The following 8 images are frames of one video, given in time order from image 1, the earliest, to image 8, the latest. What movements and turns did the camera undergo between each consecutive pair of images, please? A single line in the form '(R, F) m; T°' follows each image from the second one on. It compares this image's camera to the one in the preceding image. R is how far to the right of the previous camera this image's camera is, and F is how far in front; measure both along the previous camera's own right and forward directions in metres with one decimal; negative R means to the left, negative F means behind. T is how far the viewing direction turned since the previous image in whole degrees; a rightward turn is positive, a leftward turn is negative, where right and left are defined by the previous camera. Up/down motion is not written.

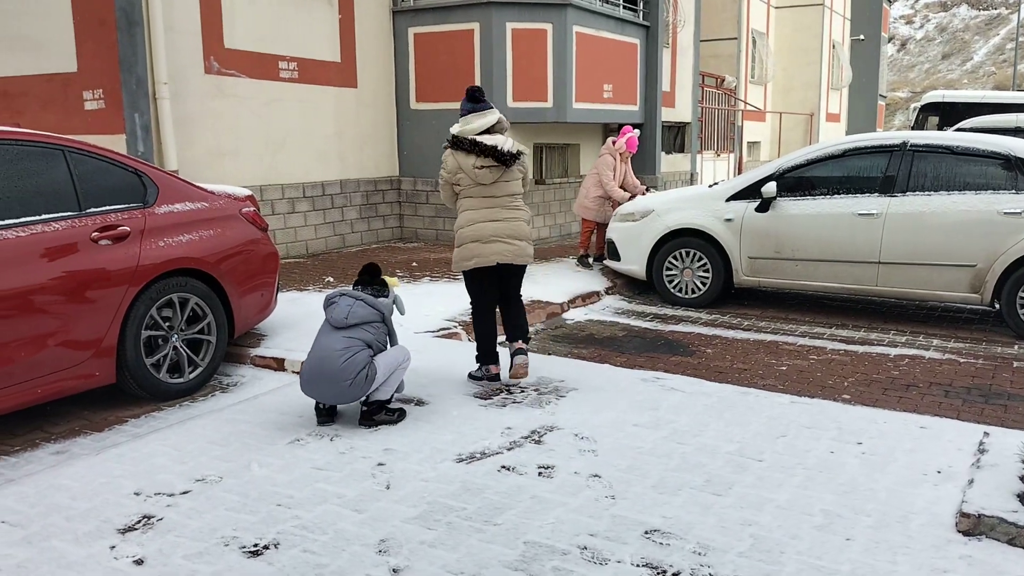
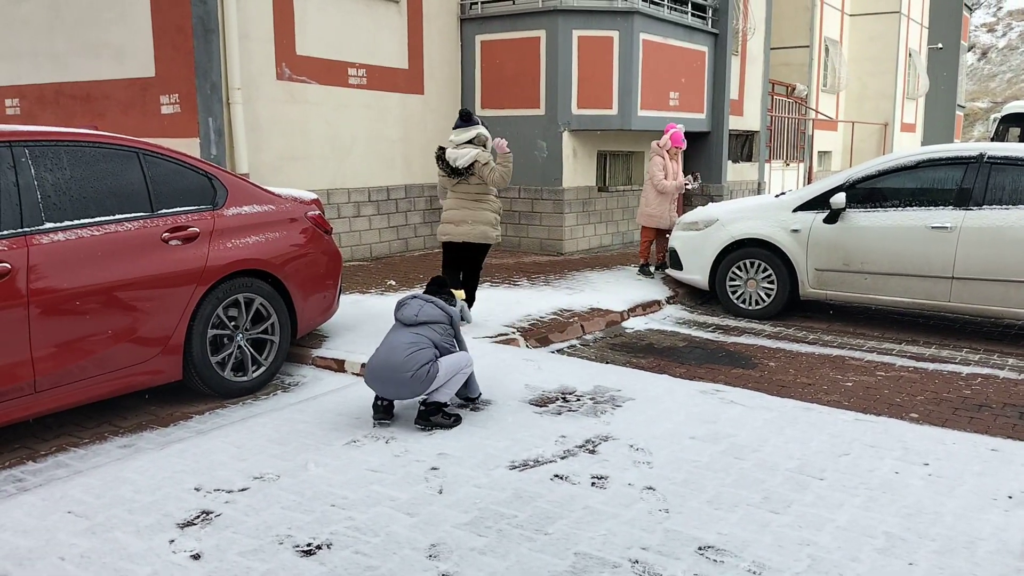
(0.0, 0.0) m; -4°
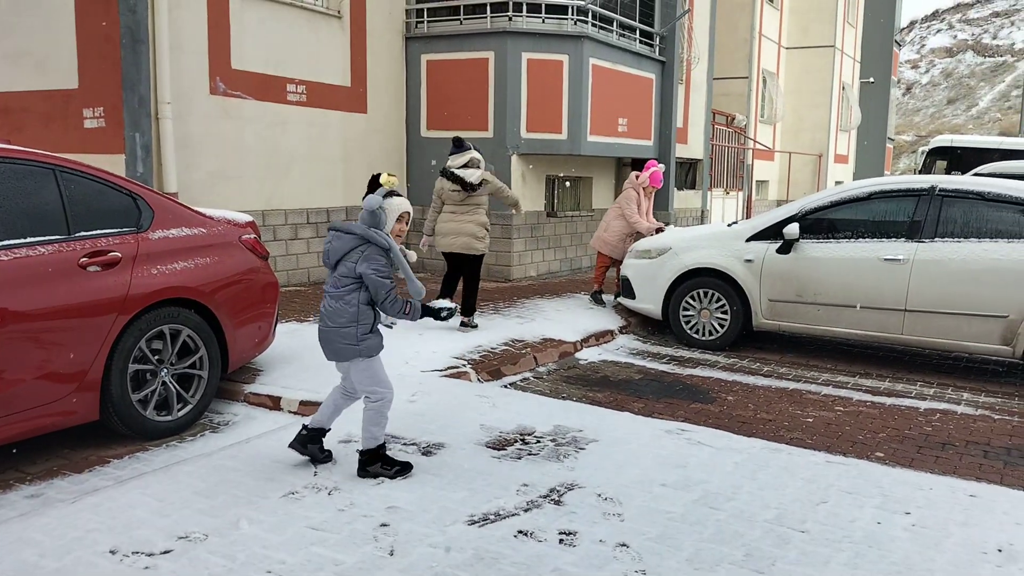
(-0.1, +0.3) m; +4°
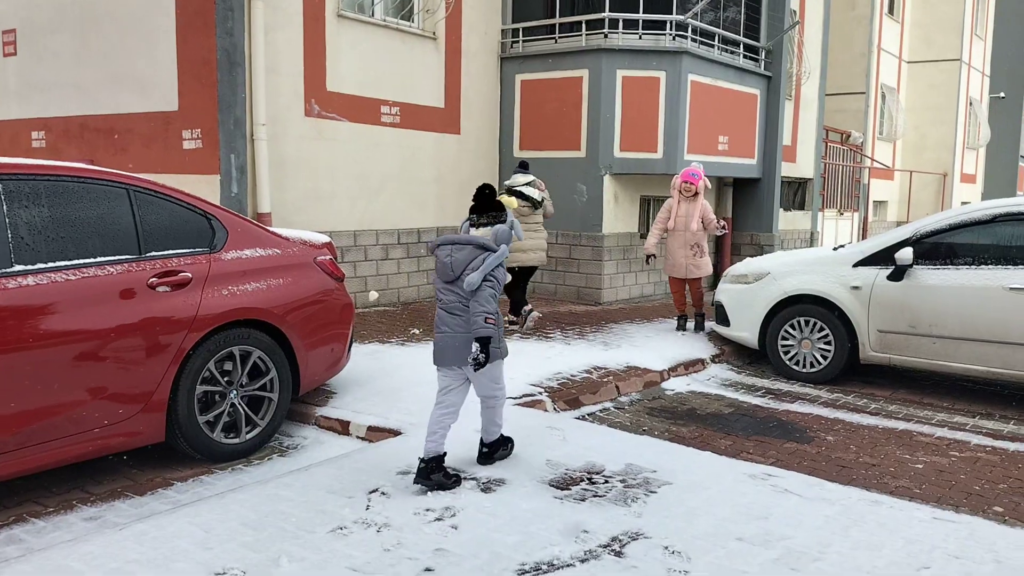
(+0.2, +0.3) m; -7°
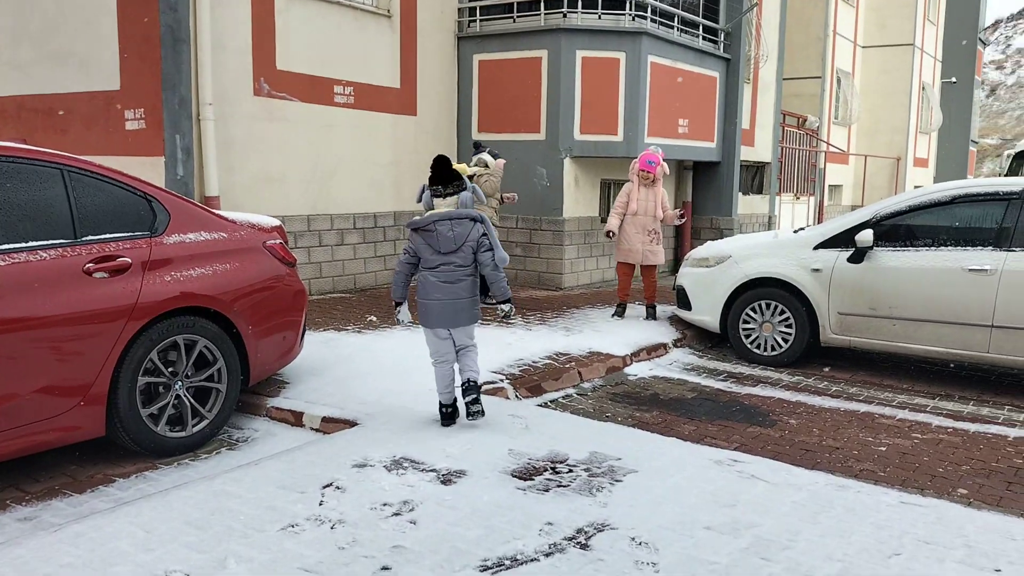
(0.0, +0.2) m; +3°
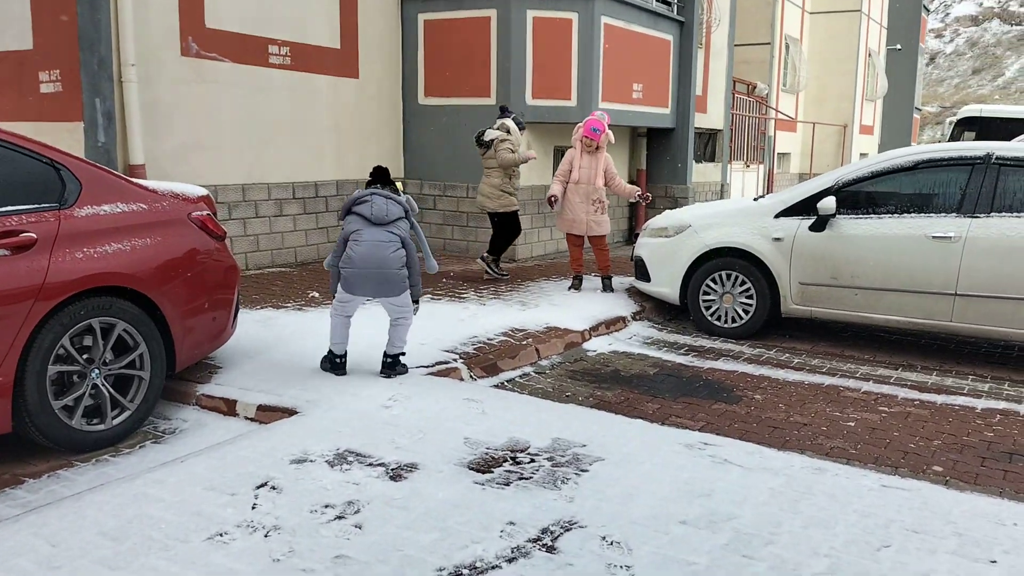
(0.0, +0.4) m; +3°
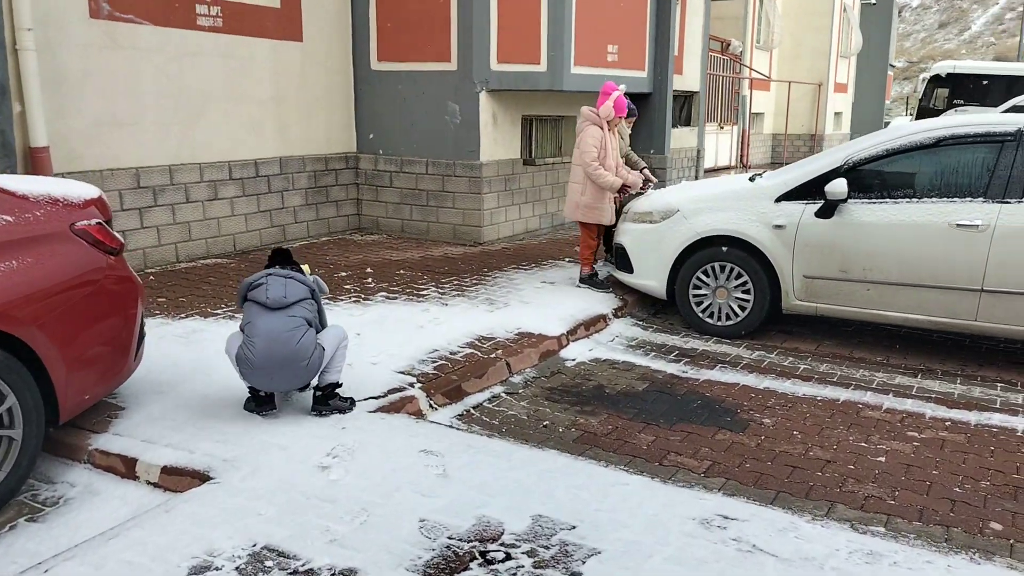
(0.0, +0.9) m; +2°
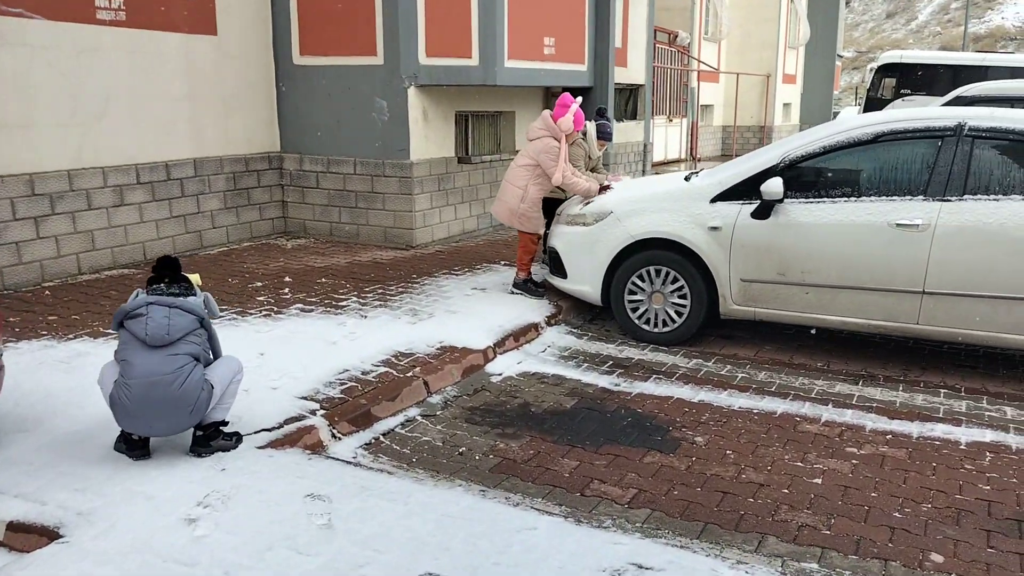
(+0.3, +0.4) m; +3°
